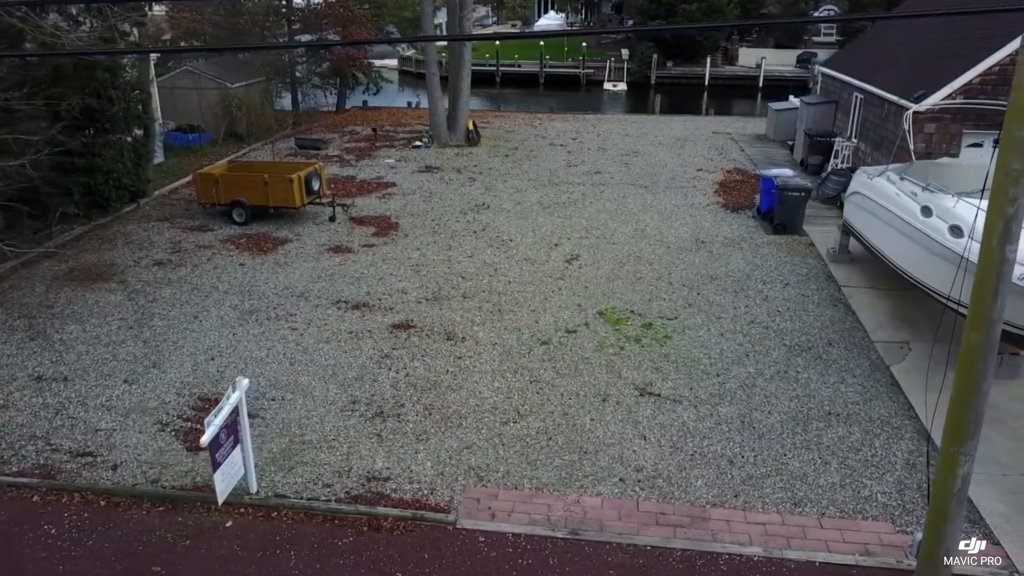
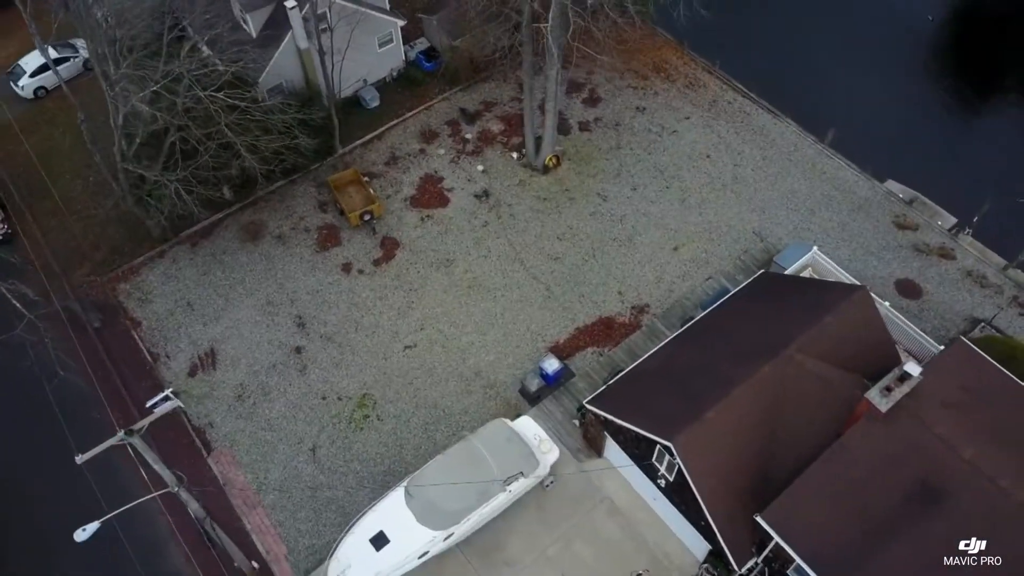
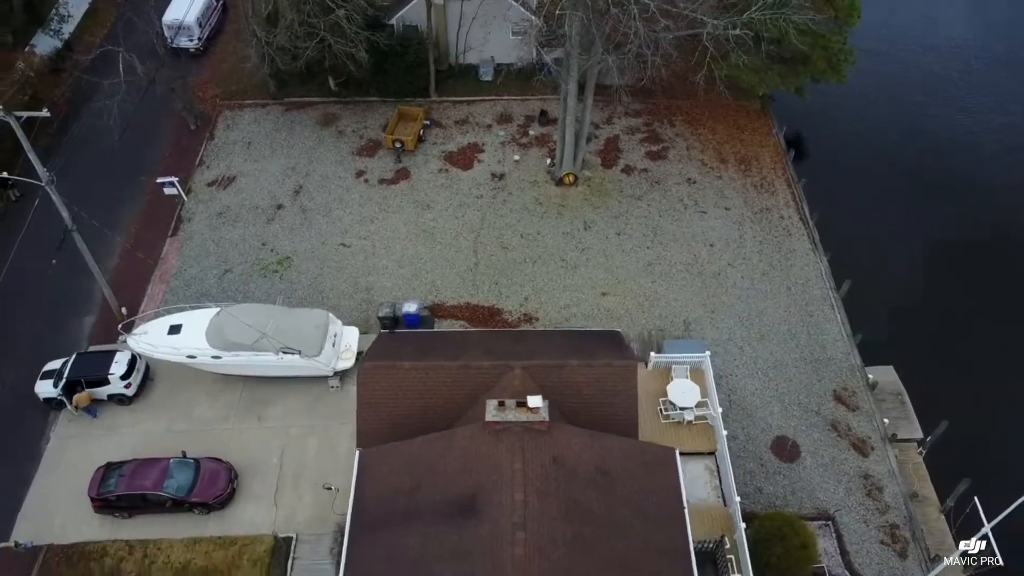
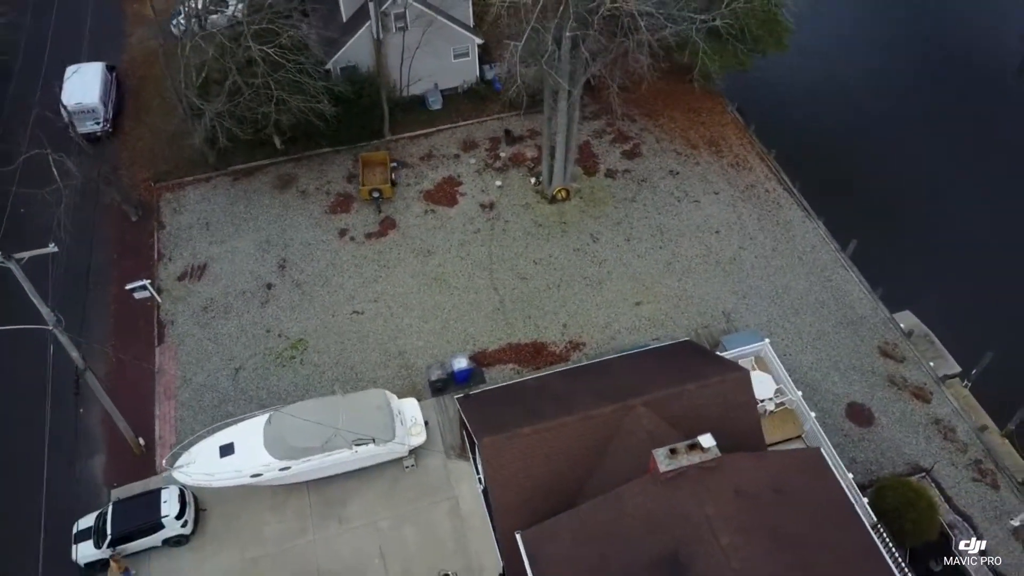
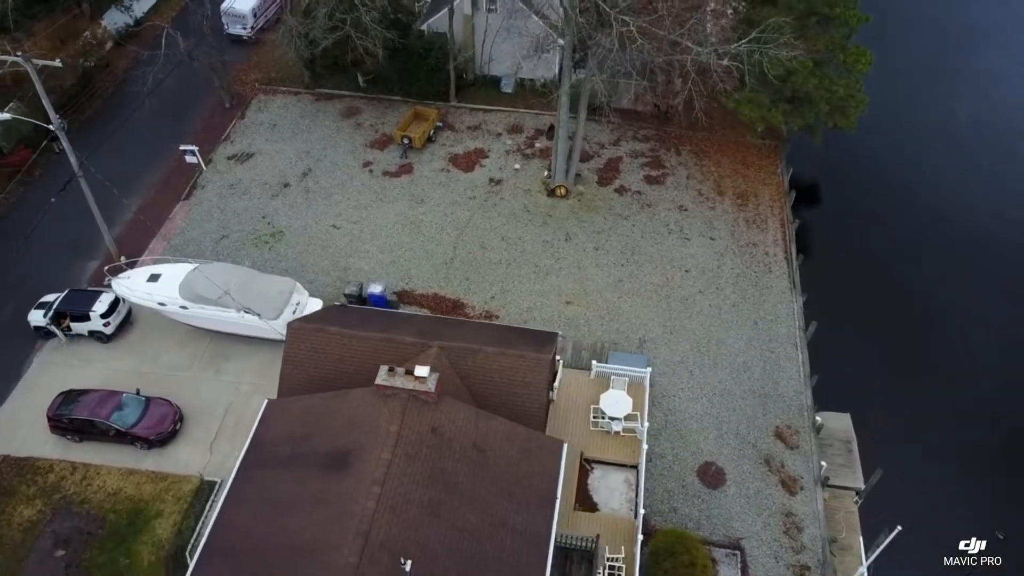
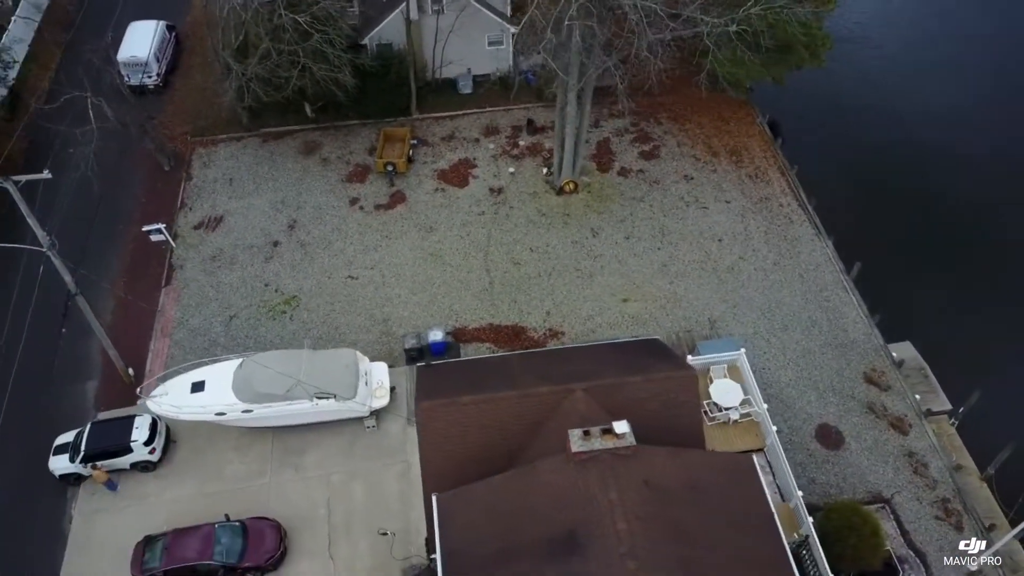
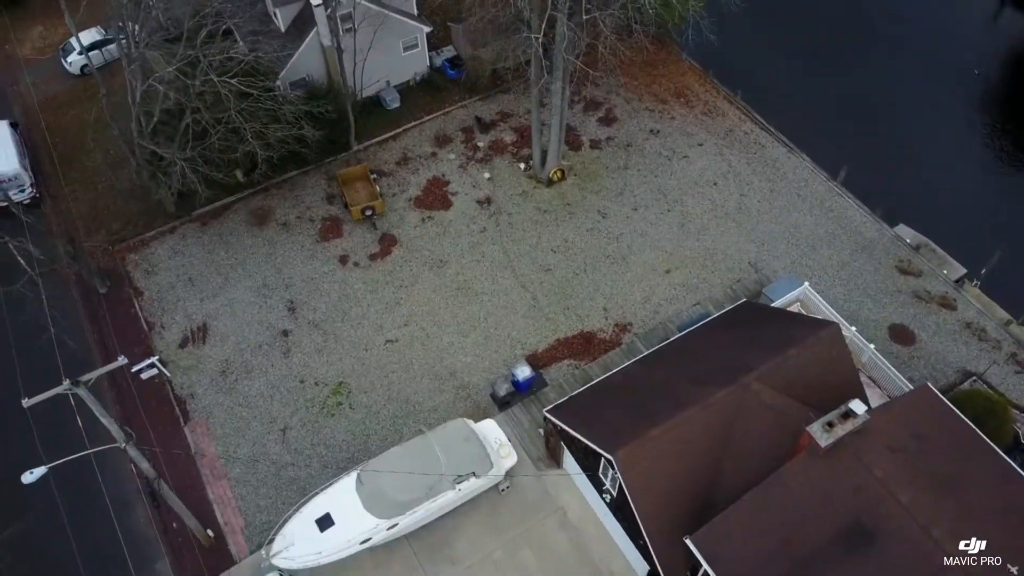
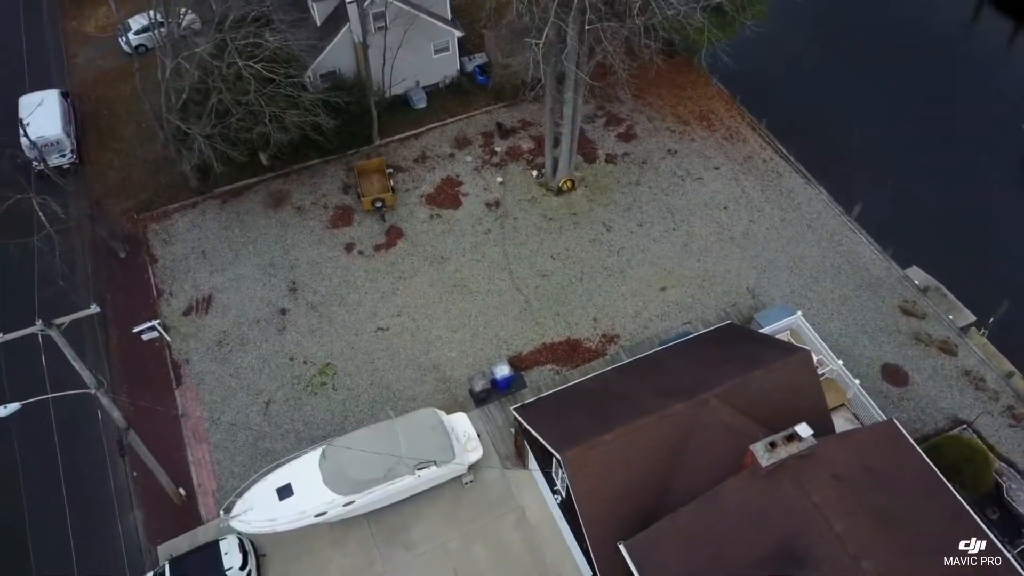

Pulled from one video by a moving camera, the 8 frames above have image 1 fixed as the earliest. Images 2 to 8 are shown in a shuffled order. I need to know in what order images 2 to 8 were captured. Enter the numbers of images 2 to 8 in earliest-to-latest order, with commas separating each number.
2, 7, 8, 4, 6, 3, 5
